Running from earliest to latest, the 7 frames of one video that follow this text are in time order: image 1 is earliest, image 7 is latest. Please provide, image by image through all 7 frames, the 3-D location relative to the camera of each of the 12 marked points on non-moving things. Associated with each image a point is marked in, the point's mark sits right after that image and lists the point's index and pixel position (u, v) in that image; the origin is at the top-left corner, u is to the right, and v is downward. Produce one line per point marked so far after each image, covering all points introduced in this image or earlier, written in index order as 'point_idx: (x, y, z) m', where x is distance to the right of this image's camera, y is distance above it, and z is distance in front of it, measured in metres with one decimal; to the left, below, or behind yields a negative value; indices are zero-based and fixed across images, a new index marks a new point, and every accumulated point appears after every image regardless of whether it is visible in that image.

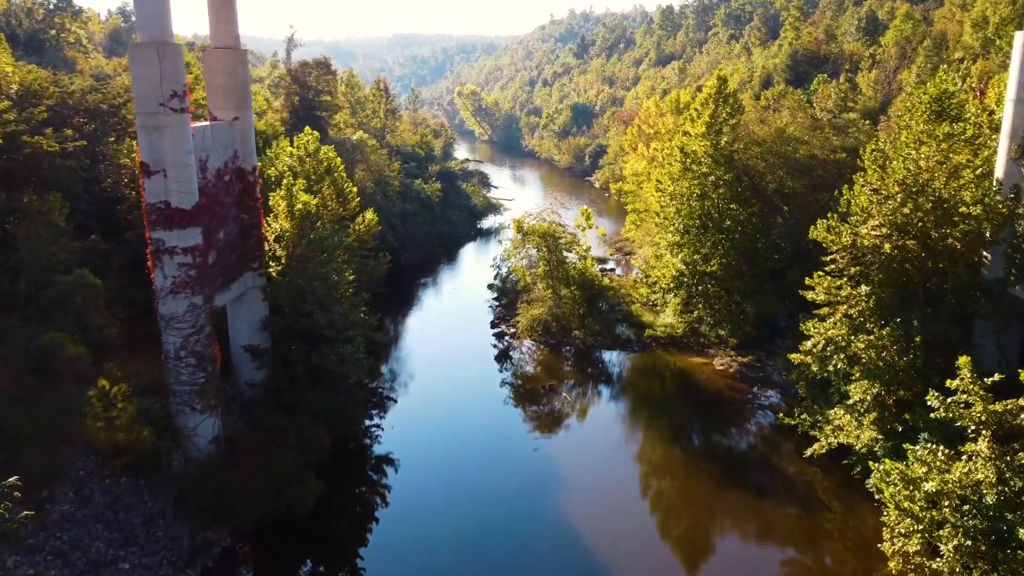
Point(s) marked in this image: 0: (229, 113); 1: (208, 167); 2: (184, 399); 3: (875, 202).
0: (-6.8, +4.2, +19.4) m
1: (-6.9, +2.7, +18.1) m
2: (-7.1, -2.4, +17.5) m
3: (+8.7, +2.0, +19.2) m
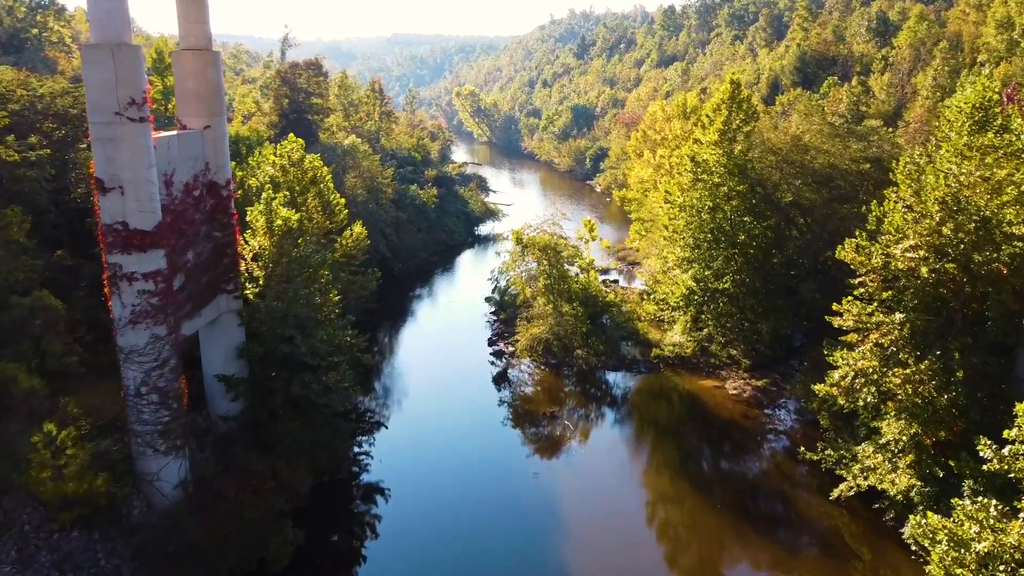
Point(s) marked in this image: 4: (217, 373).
0: (-6.8, +3.7, +17.6) m
1: (-6.9, +2.1, +16.4) m
2: (-7.2, -3.0, +15.7) m
3: (+8.7, +1.5, +17.5) m
4: (-6.9, -2.0, +18.7) m
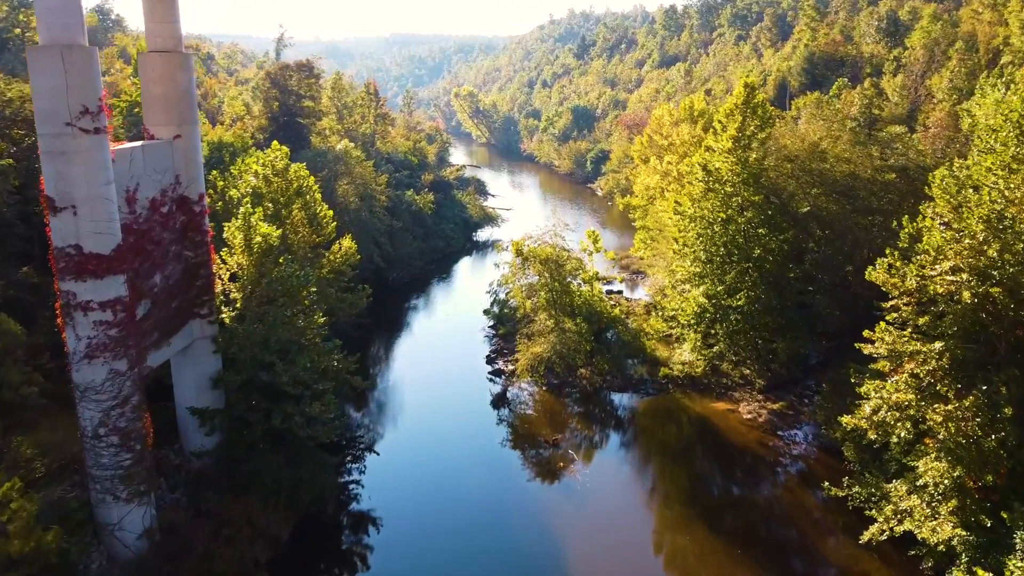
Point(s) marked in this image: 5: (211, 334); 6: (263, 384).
0: (-6.8, +3.1, +16.1) m
1: (-6.9, +1.6, +14.8) m
2: (-7.2, -3.5, +14.1) m
3: (+8.7, +0.9, +15.9) m
4: (-6.9, -2.5, +17.2) m
5: (-6.5, -1.0, +17.3) m
6: (-5.5, -2.1, +17.9) m
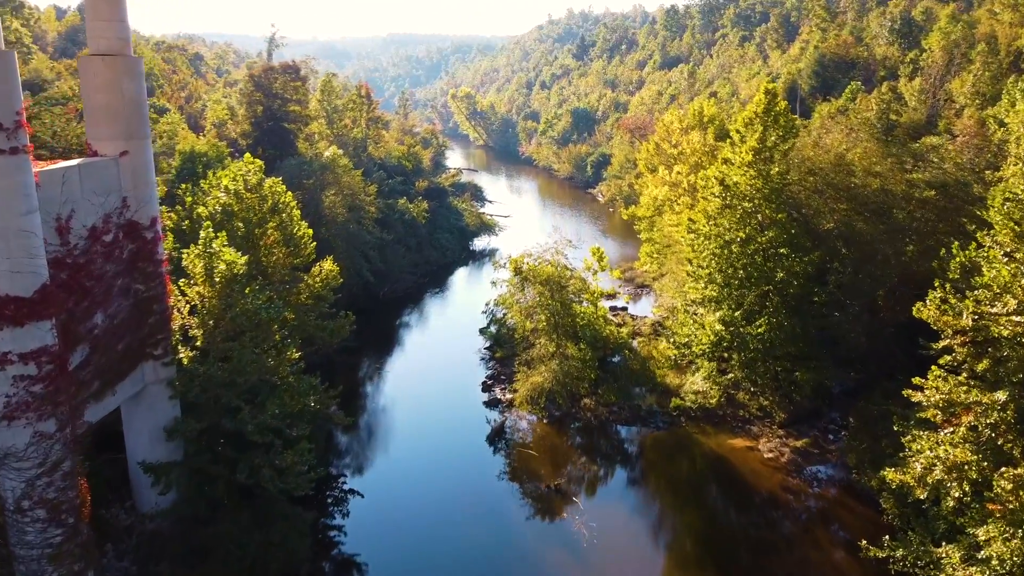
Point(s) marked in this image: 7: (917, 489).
0: (-6.8, +2.5, +13.9) m
1: (-6.9, +0.9, +12.6) m
2: (-7.2, -4.2, +12.0) m
3: (+8.6, +0.2, +13.8) m
4: (-6.9, -3.2, +15.0) m
5: (-6.5, -1.7, +15.2) m
6: (-5.6, -2.8, +15.7) m
7: (+7.4, -3.7, +14.7) m
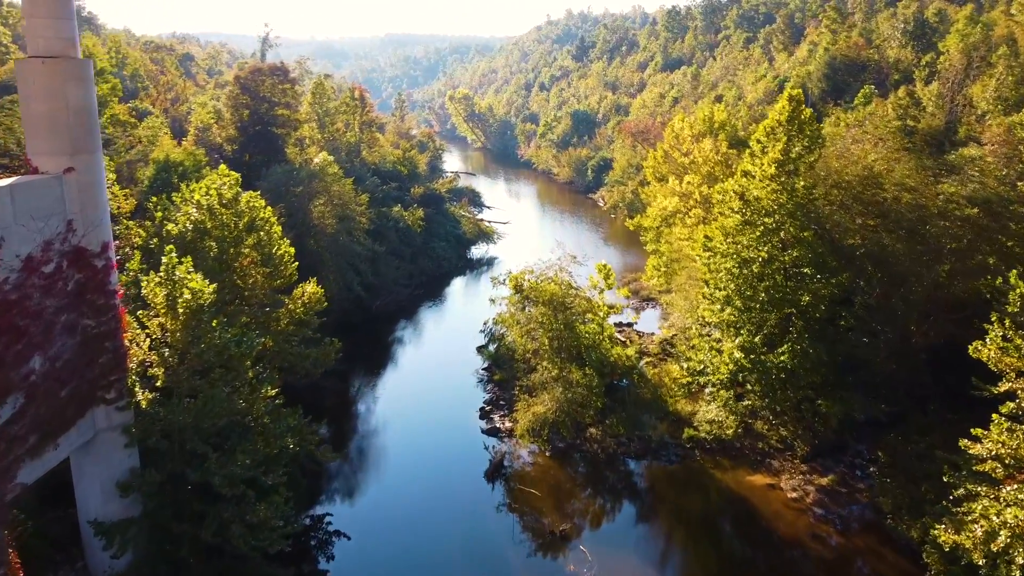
0: (-6.8, +1.9, +12.1) m
1: (-6.8, +0.4, +10.8) m
2: (-7.1, -4.7, +10.2) m
3: (+8.7, -0.4, +12.1) m
4: (-6.9, -3.7, +13.2) m
5: (-6.5, -2.2, +13.3) m
6: (-5.5, -3.4, +13.9) m
7: (+7.4, -4.3, +12.9) m
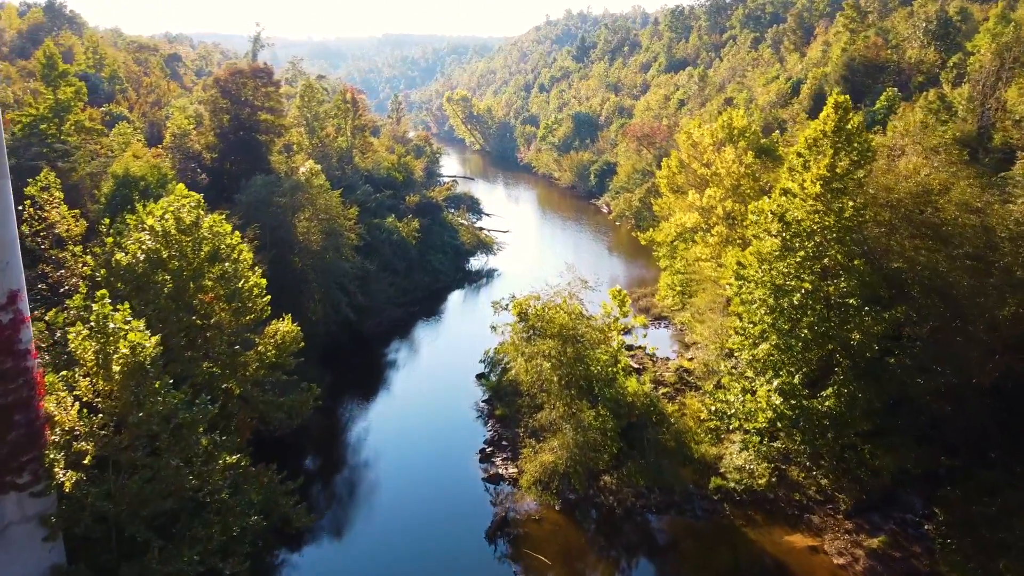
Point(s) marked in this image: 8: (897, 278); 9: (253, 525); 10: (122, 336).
0: (-6.7, +1.1, +9.5) m
1: (-6.7, -0.4, +8.2) m
2: (-7.0, -5.5, +7.6) m
3: (+8.8, -1.1, +9.5) m
4: (-6.7, -4.5, +10.6) m
5: (-6.4, -3.0, +10.8) m
6: (-5.4, -4.1, +11.4) m
7: (+7.5, -5.0, +10.4) m
8: (+8.8, 0.0, +17.7) m
9: (-4.3, -3.9, +13.6) m
10: (-5.7, -0.7, +11.7) m
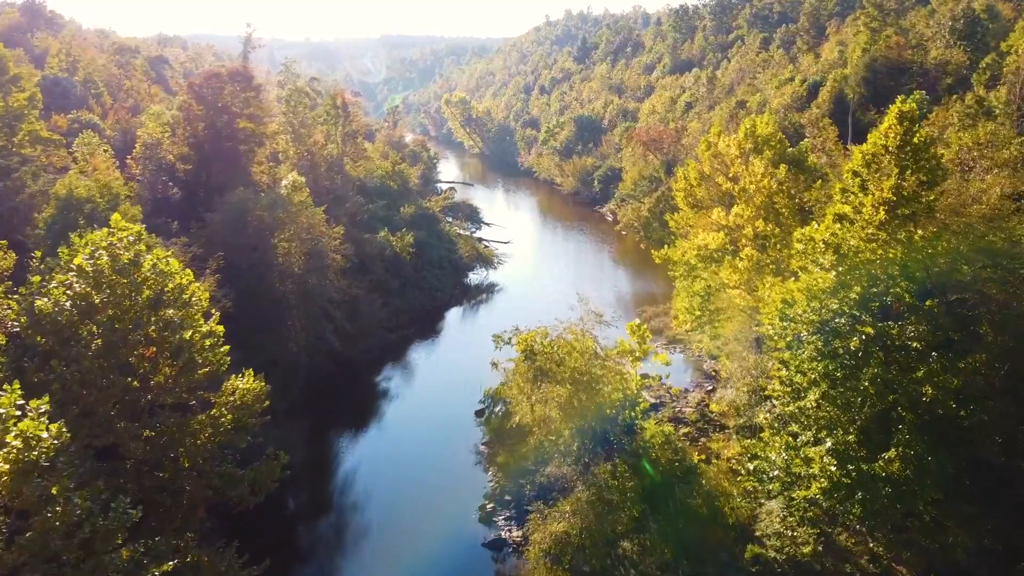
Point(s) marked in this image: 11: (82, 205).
0: (-6.6, +0.3, +6.8) m
1: (-6.6, -1.2, +5.6) m
2: (-6.9, -6.3, +4.9) m
3: (+8.9, -1.9, +6.8) m
4: (-6.6, -5.3, +7.9) m
5: (-6.2, -3.8, +8.1) m
6: (-5.3, -5.0, +8.7) m
7: (+7.7, -5.8, +7.7) m
8: (+8.9, -0.8, +15.0) m
9: (-4.2, -4.8, +10.9) m
10: (-5.6, -1.5, +9.0) m
11: (-9.7, +2.0, +18.2) m
